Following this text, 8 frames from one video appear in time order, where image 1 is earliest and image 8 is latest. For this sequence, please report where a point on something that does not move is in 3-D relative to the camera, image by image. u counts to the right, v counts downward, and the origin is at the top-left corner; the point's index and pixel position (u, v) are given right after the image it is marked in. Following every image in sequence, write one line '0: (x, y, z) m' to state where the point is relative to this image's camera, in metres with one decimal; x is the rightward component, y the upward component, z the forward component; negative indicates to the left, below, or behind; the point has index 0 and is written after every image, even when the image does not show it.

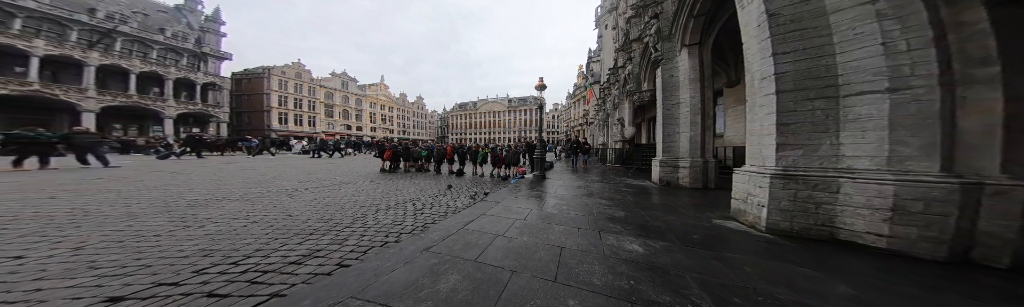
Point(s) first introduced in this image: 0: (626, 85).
0: (+7.6, +4.7, +12.5) m
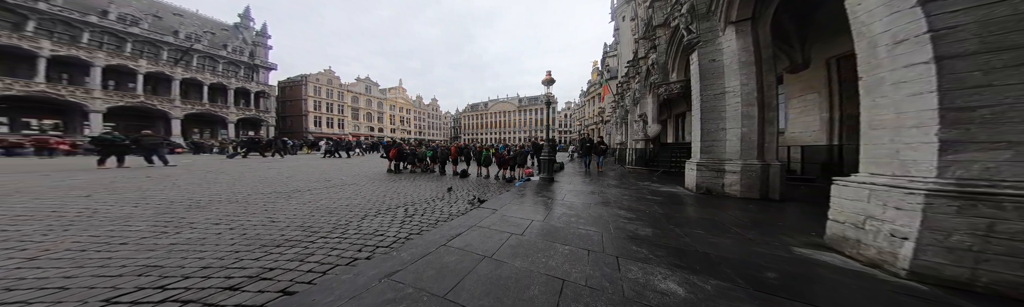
0: (+8.4, +4.6, +11.2) m
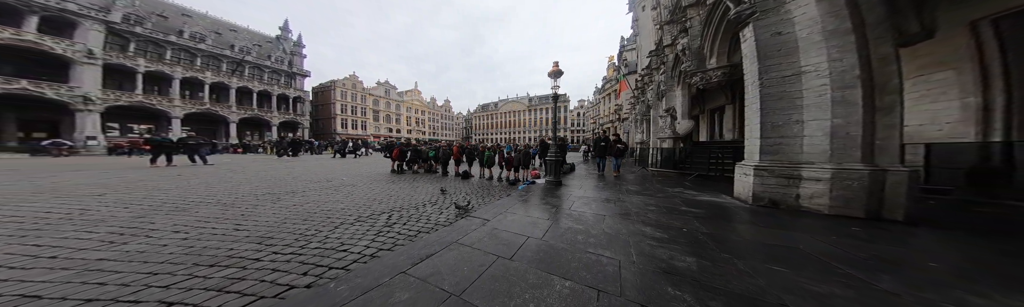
0: (+9.0, +4.7, +9.7) m
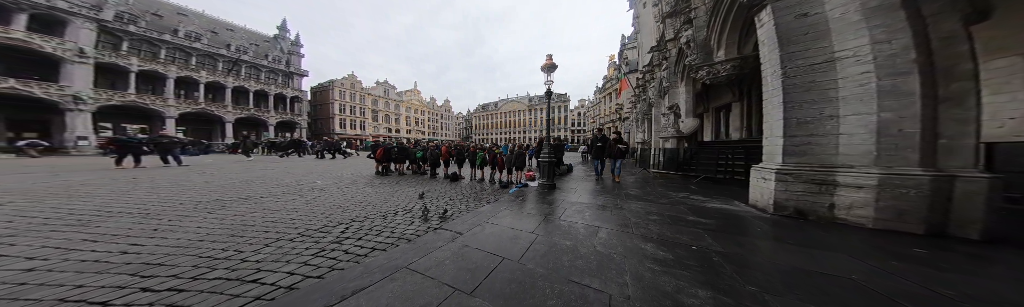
0: (+8.6, +4.6, +9.2) m
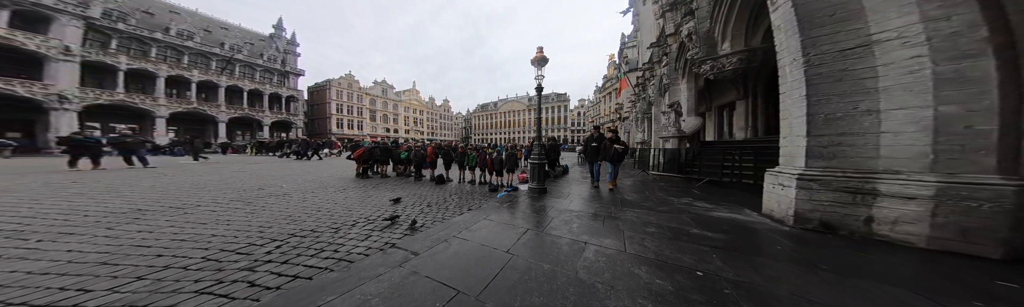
0: (+8.2, +4.6, +8.7) m
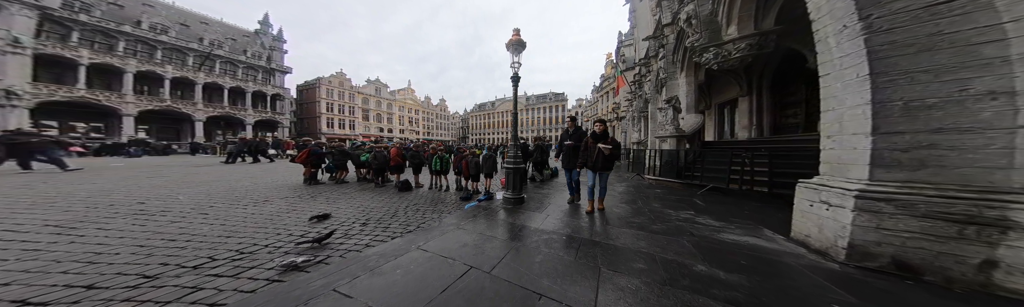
0: (+7.4, +4.5, +7.8) m
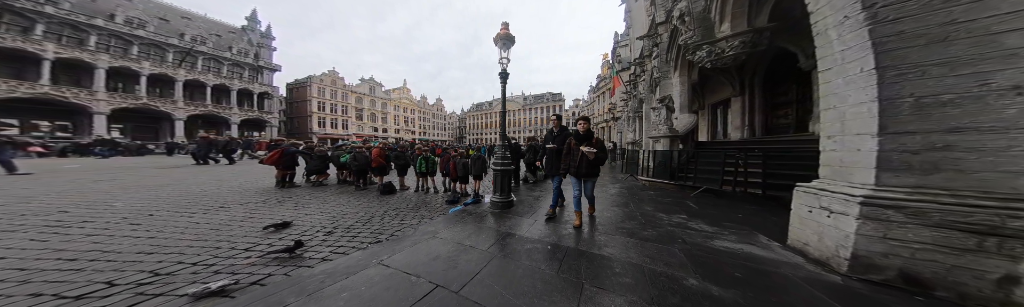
0: (+6.9, +4.5, +7.7) m
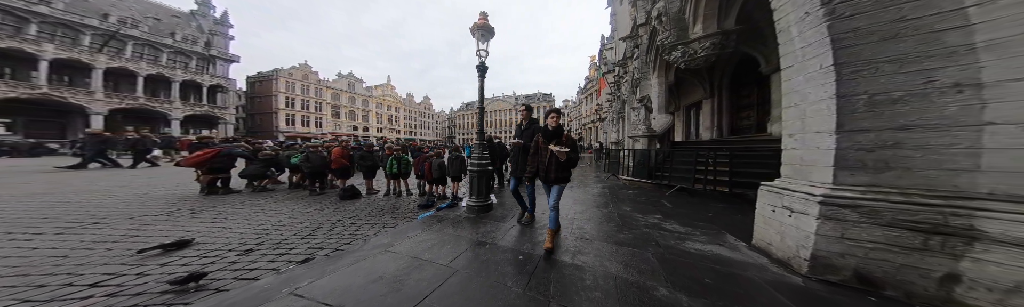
0: (+6.0, +4.5, +7.9) m
